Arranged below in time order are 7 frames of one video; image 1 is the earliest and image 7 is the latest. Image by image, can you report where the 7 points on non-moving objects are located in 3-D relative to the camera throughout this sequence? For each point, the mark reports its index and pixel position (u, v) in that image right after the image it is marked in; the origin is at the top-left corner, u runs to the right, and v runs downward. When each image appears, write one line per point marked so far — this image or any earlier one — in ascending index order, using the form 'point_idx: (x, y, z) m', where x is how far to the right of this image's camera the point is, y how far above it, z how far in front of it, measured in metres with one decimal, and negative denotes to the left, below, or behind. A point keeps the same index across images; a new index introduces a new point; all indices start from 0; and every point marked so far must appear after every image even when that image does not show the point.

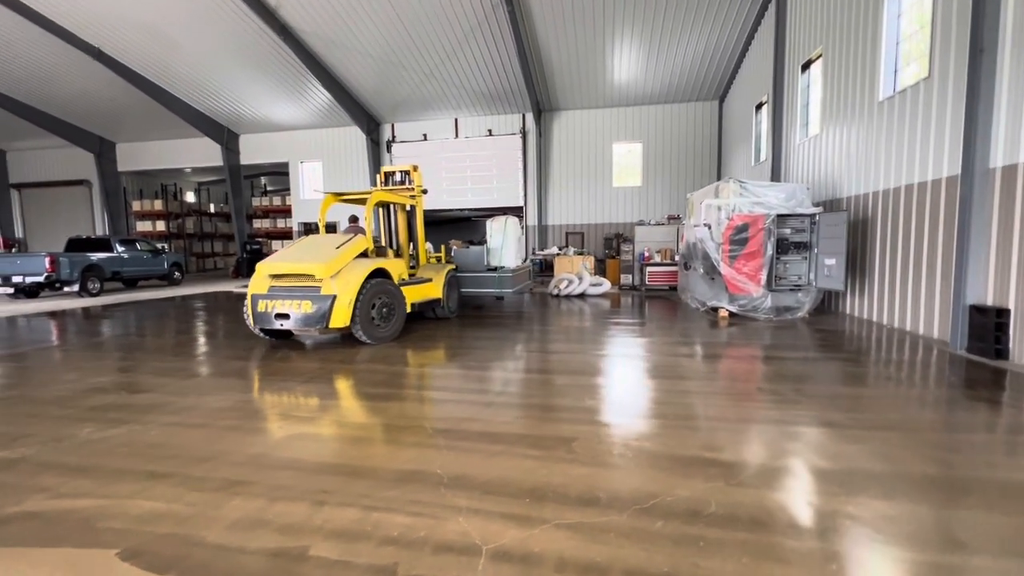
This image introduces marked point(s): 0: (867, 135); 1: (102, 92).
0: (+4.8, +2.1, +6.3) m
1: (-12.3, +5.9, +14.0) m
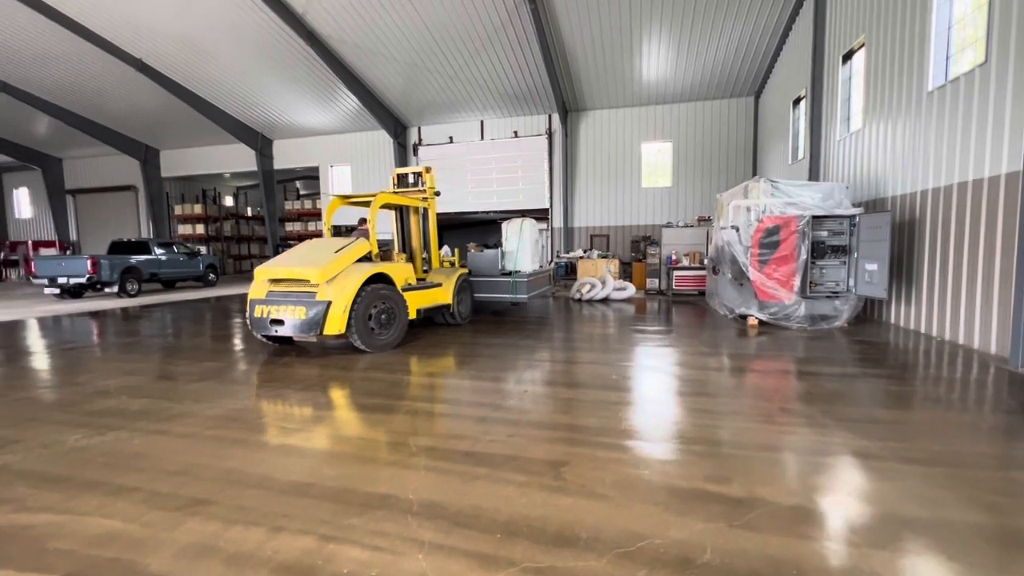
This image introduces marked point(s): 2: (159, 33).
0: (+5.0, +2.0, +5.8) m
1: (-11.5, +5.9, +14.7) m
2: (-8.8, +6.4, +11.7) m
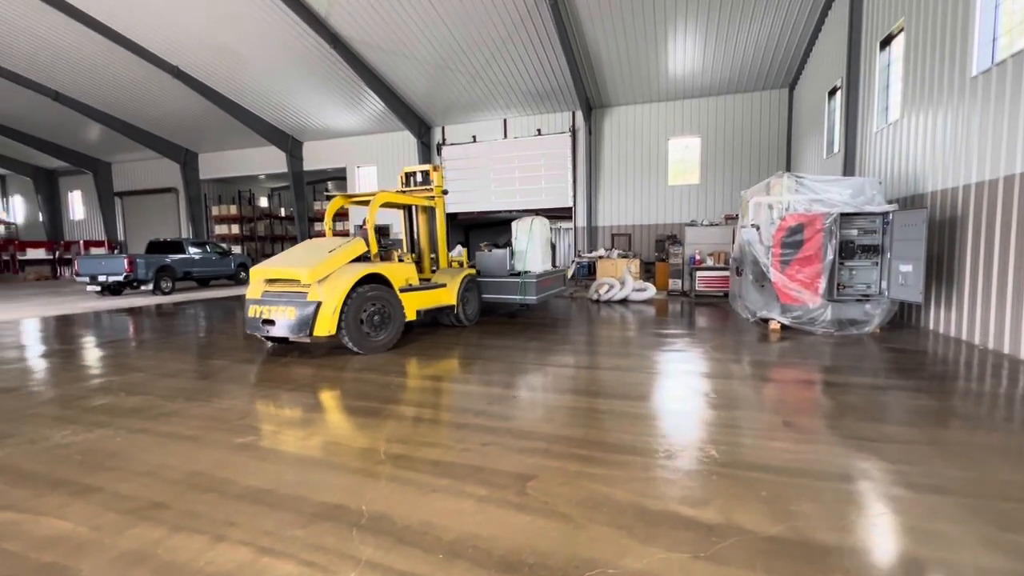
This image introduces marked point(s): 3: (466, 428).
0: (+5.0, +1.9, +5.3) m
1: (-10.8, +5.9, +15.3) m
2: (-8.3, +6.4, +12.2) m
3: (-0.3, -0.9, +3.0) m
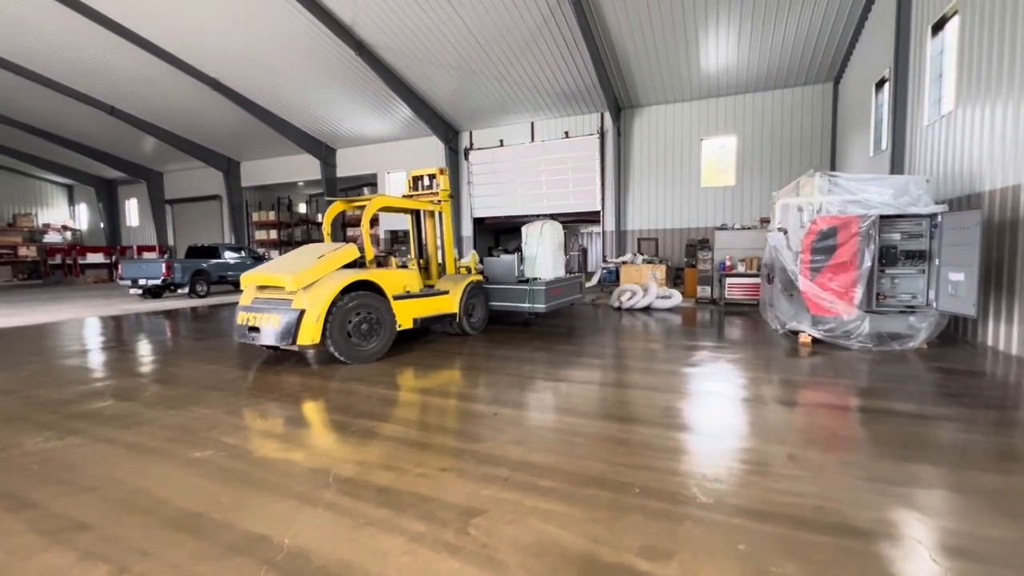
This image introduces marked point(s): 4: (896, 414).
0: (+5.0, +1.8, +4.6) m
1: (-9.9, +5.8, +16.0) m
2: (-7.7, +6.3, +12.6) m
3: (-0.5, -1.0, +2.8) m
4: (+2.9, -0.9, +3.5) m
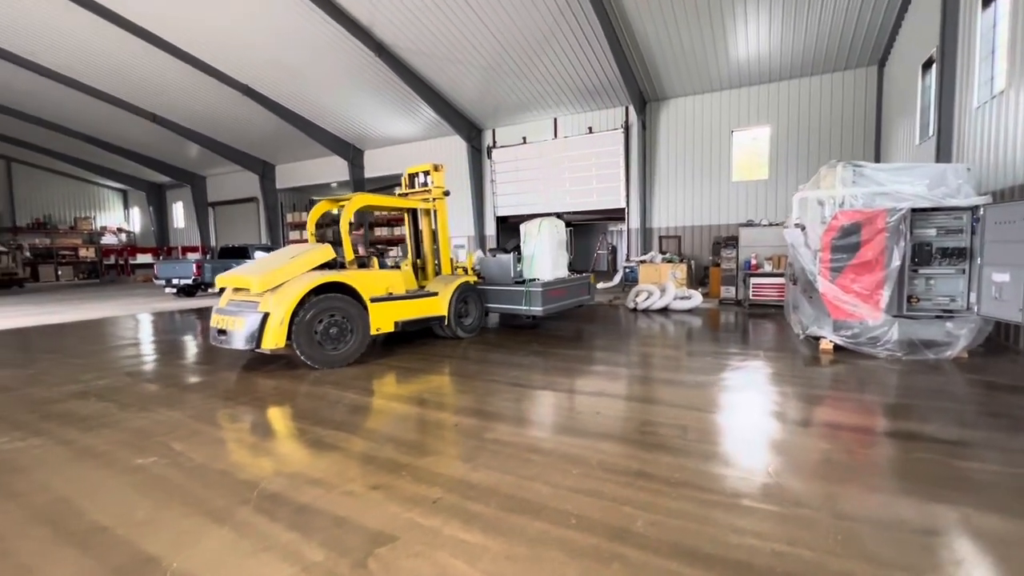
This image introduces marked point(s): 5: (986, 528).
0: (+4.9, +1.8, +4.0) m
1: (-9.0, +5.9, +16.5) m
2: (-7.1, +6.3, +13.0) m
3: (-0.8, -1.0, +2.6) m
4: (+2.7, -1.0, +3.1) m
5: (+2.1, -1.0, +2.0) m
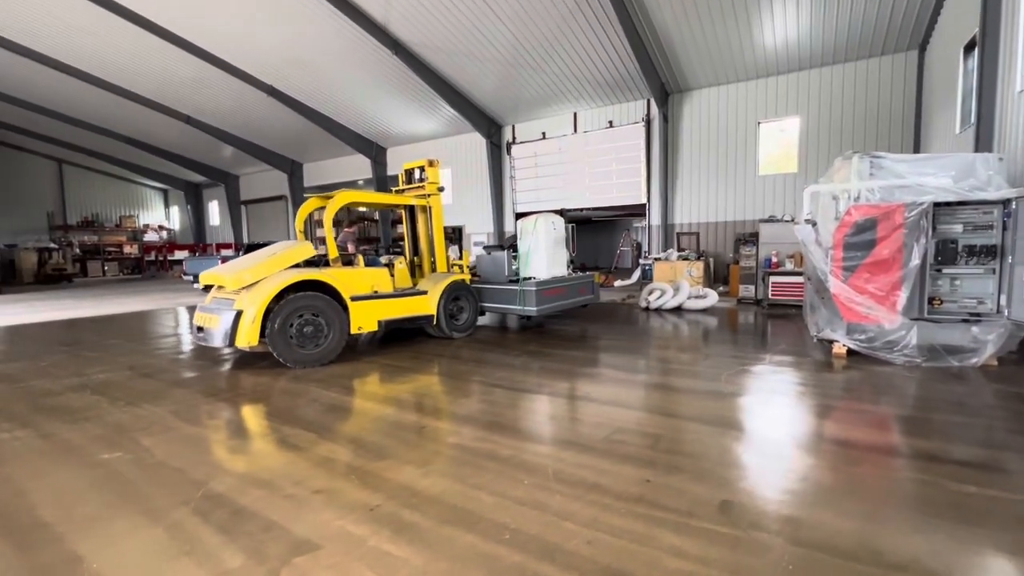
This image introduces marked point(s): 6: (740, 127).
0: (+4.7, +1.8, +3.6) m
1: (-8.3, +6.0, +16.9) m
2: (-6.6, +6.5, +13.3) m
3: (-1.0, -1.0, +2.6) m
4: (+2.5, -1.0, +2.8) m
5: (+1.8, -1.0, +1.8) m
6: (+5.9, +4.2, +12.0) m
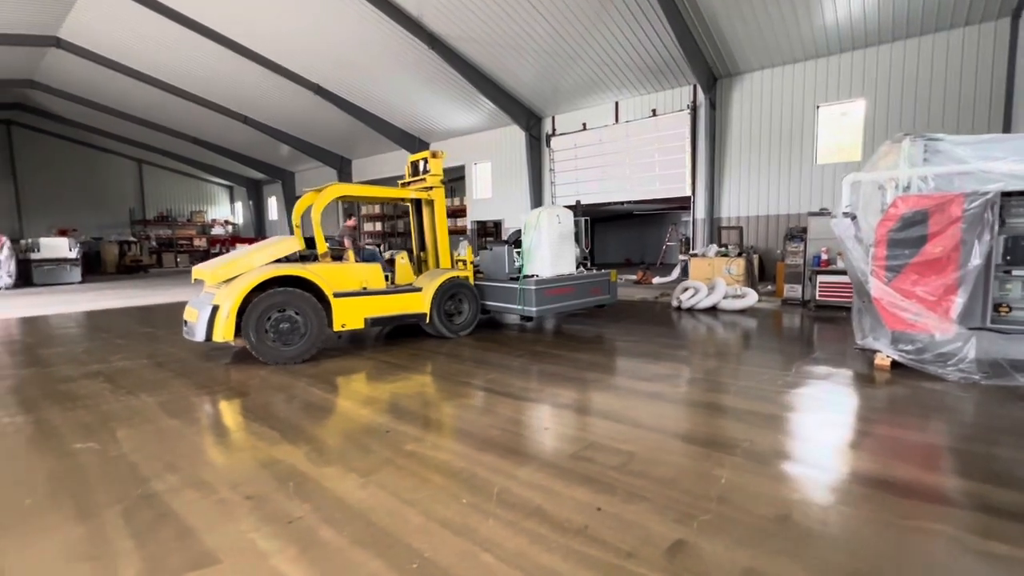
0: (+4.6, +1.7, +2.8) m
1: (-6.8, +6.3, +17.5) m
2: (-5.6, +6.7, +13.7) m
3: (-1.3, -1.0, +2.5) m
4: (+2.2, -1.0, +2.4) m
5: (+1.4, -1.1, +1.4) m
6: (+6.7, +4.2, +11.1) m
